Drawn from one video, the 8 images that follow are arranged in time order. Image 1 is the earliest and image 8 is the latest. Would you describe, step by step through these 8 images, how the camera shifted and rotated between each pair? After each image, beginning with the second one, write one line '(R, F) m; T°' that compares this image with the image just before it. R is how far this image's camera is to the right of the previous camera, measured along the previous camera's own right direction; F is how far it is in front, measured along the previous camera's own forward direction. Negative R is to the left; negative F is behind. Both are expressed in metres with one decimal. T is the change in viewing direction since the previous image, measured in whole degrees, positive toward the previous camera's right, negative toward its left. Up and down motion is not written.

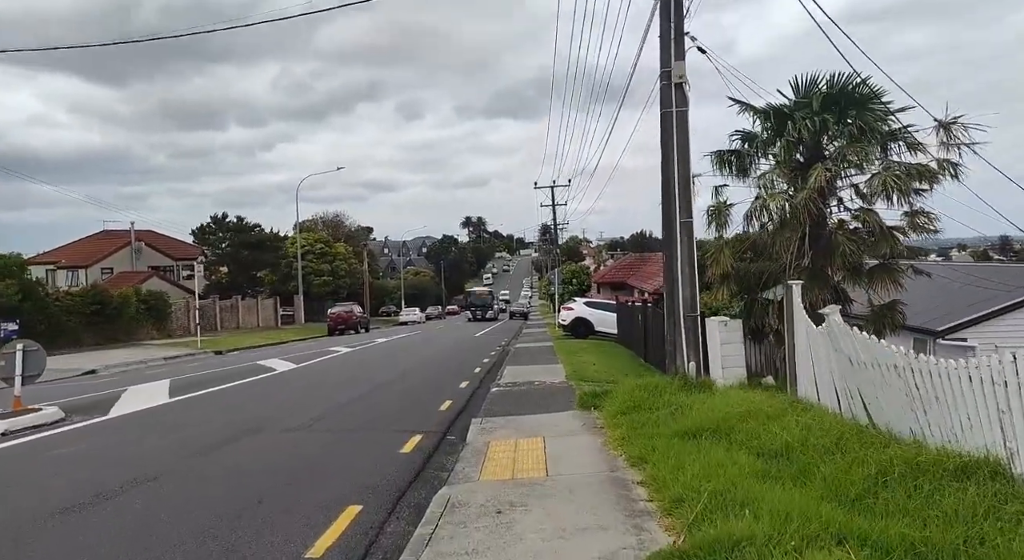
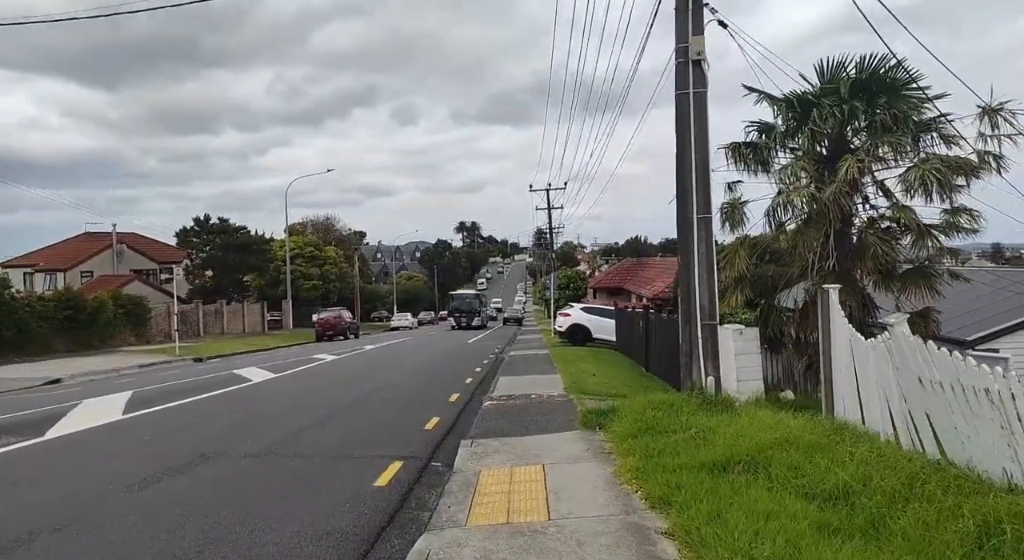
(0.0, +1.2) m; 0°
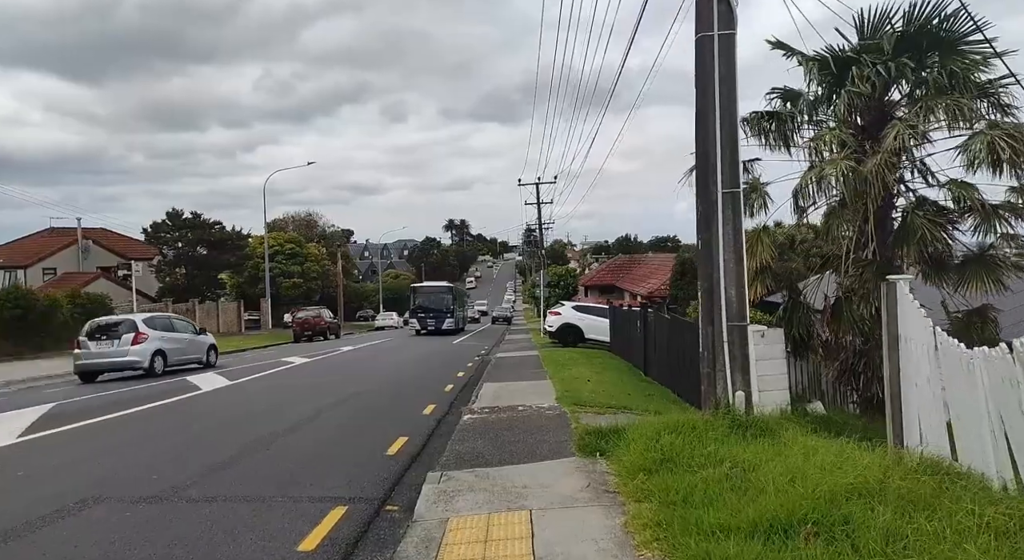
(+0.1, +1.9) m; +1°
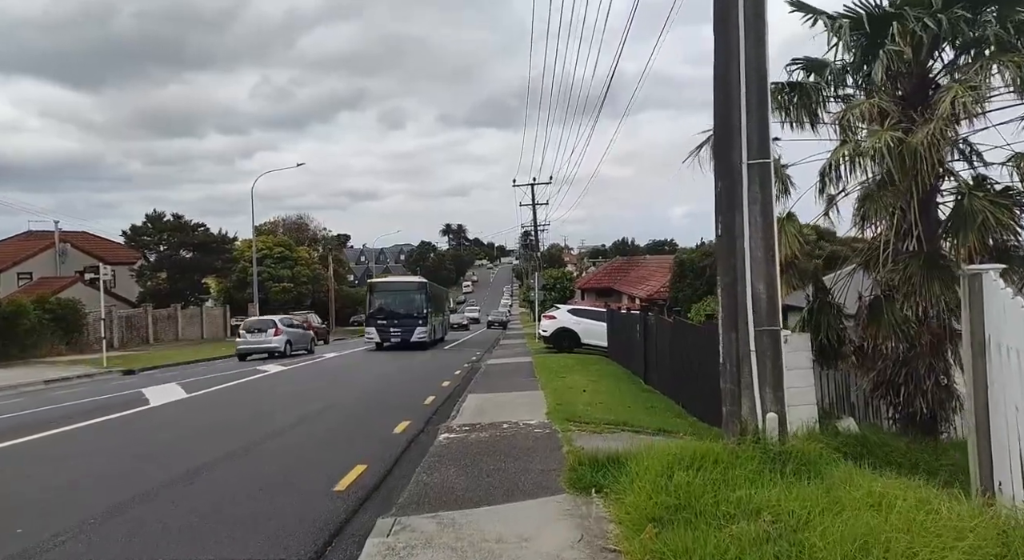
(+0.2, +1.5) m; 0°
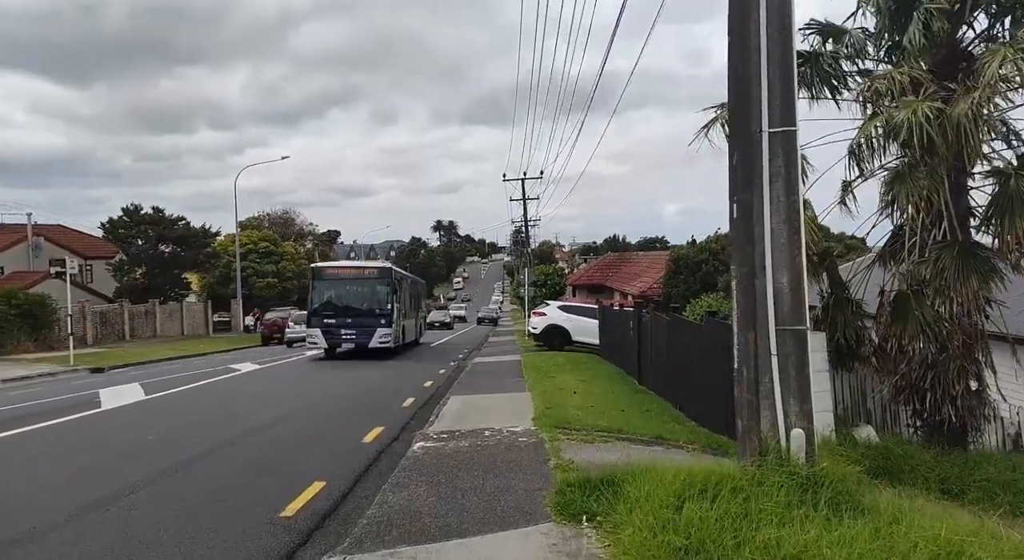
(+0.1, +1.0) m; +1°
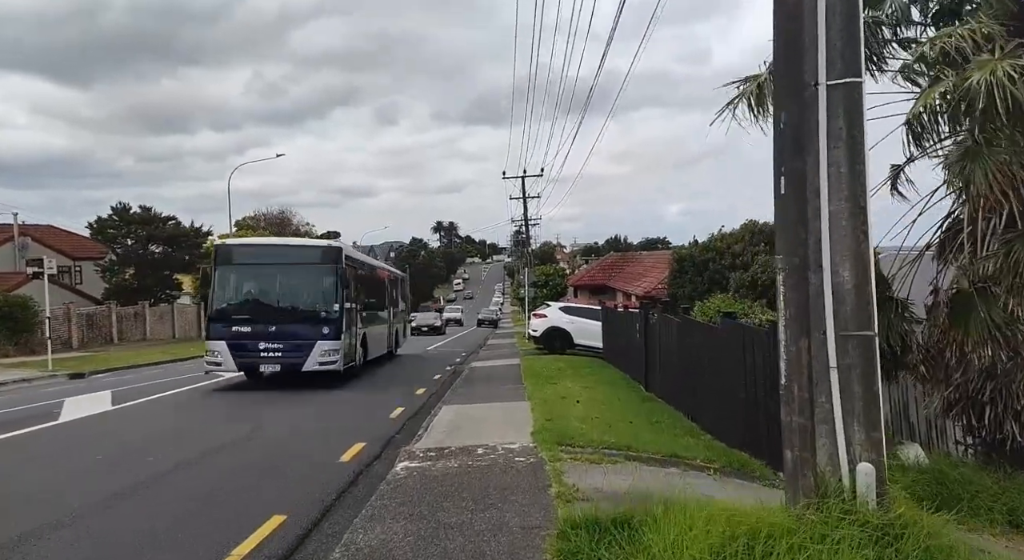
(+0.1, +1.1) m; 0°
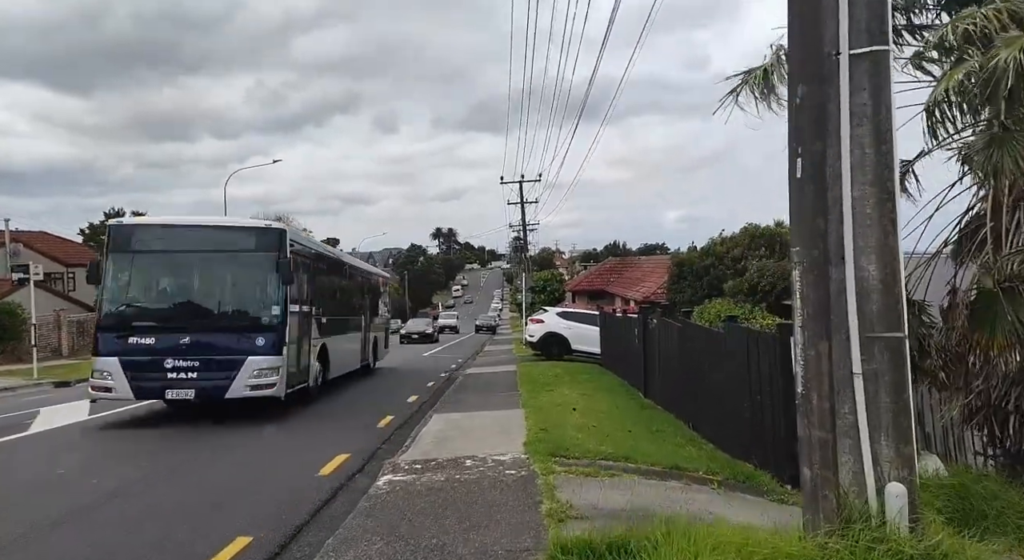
(+0.1, +0.5) m; 0°
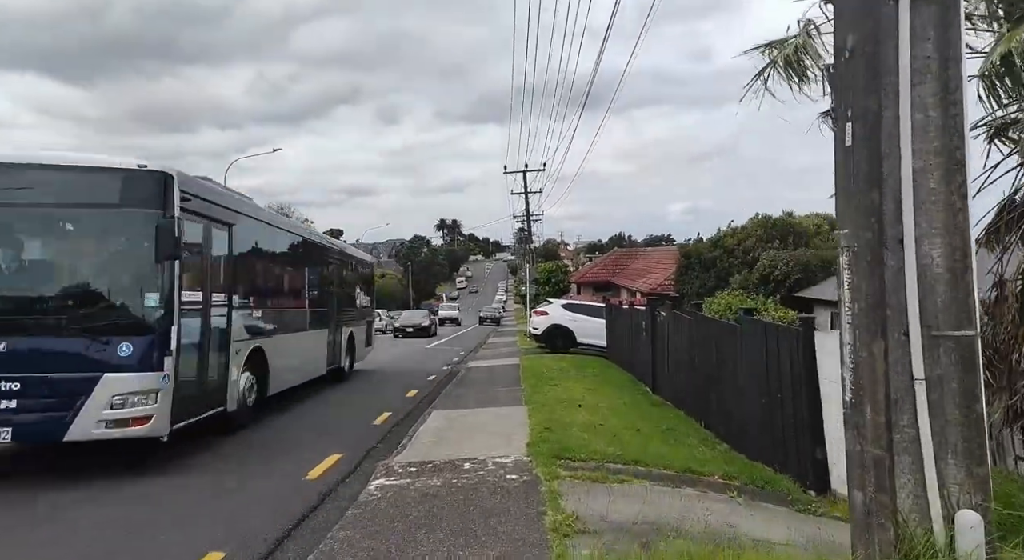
(0.0, +0.5) m; 0°
